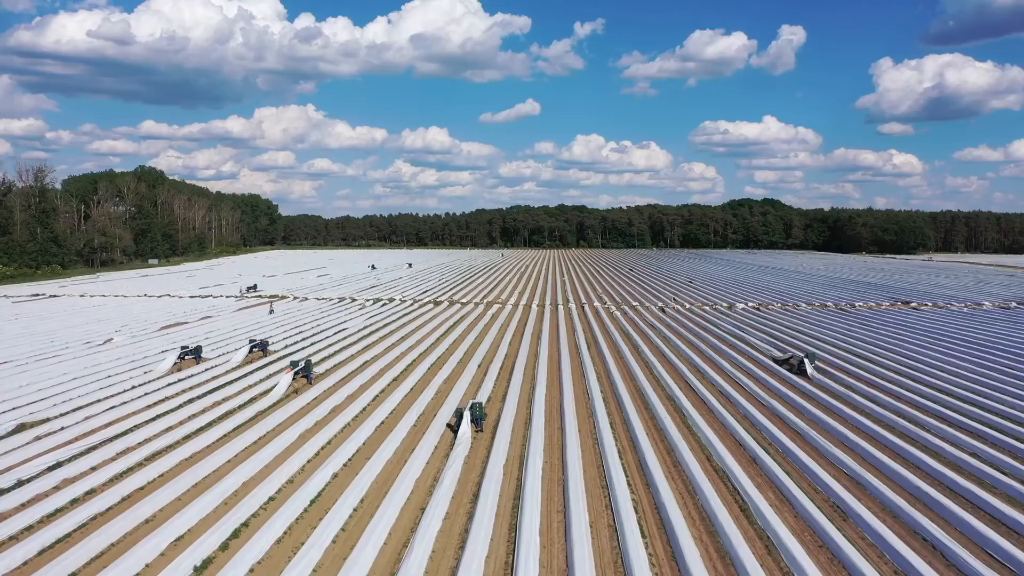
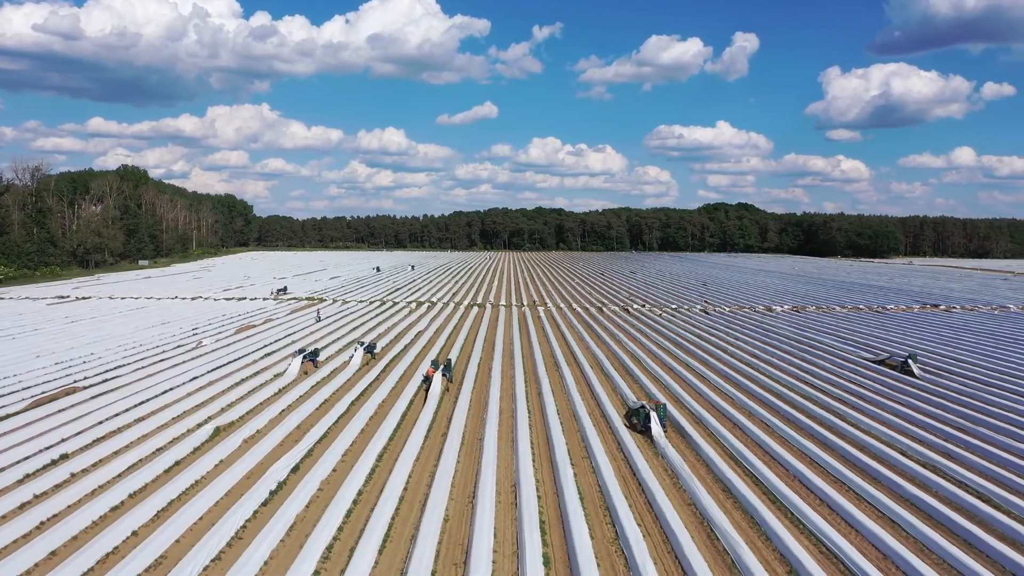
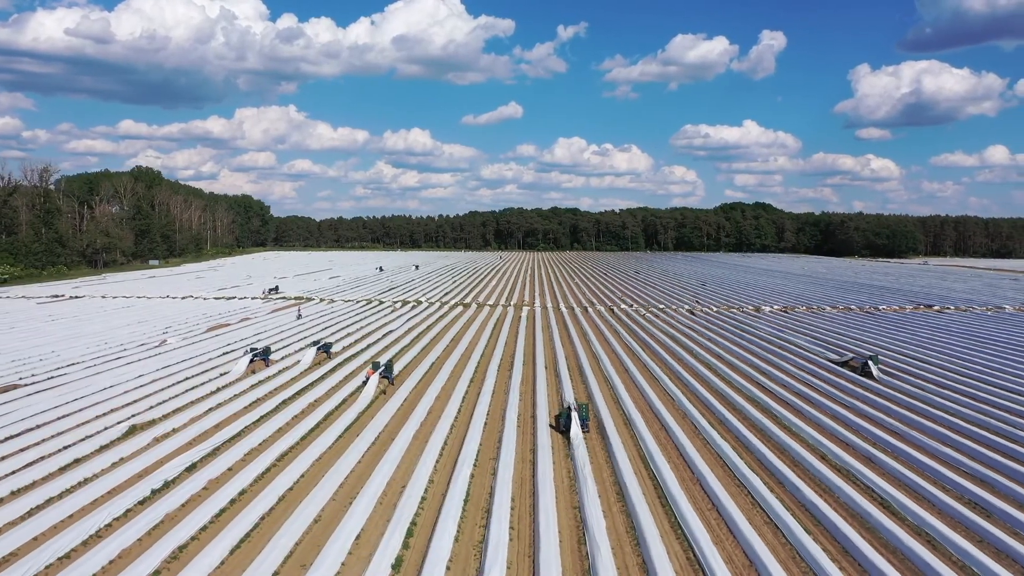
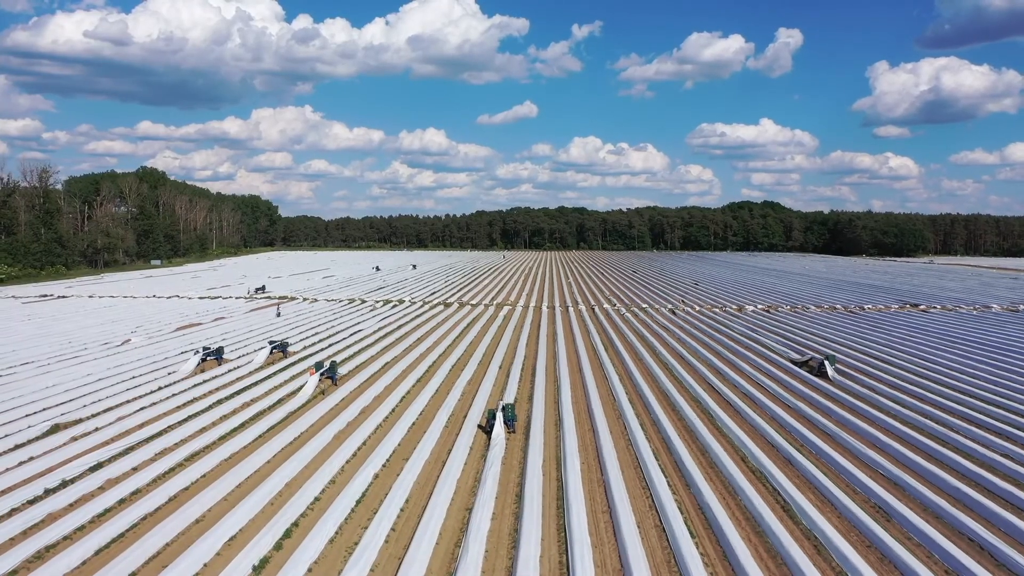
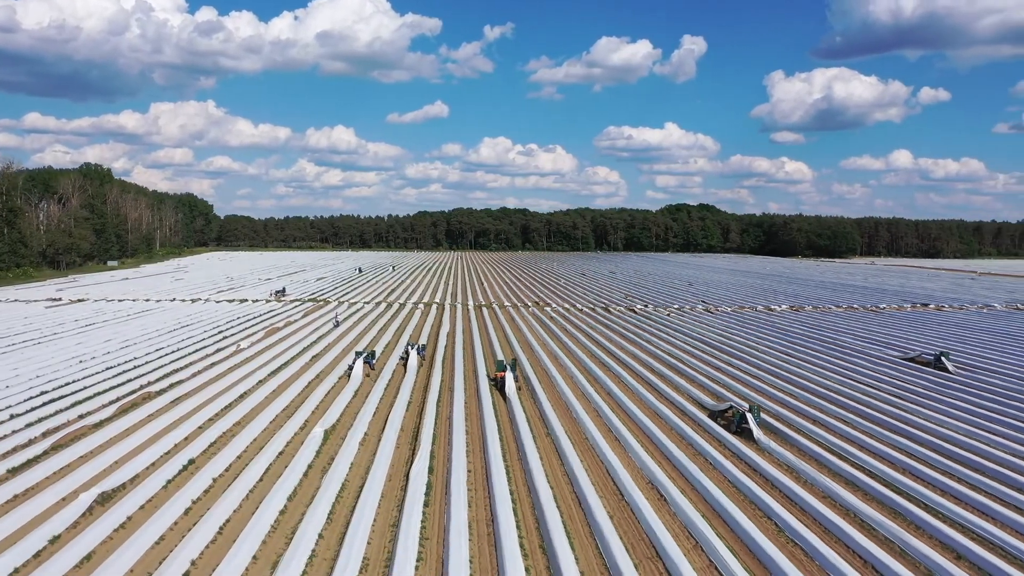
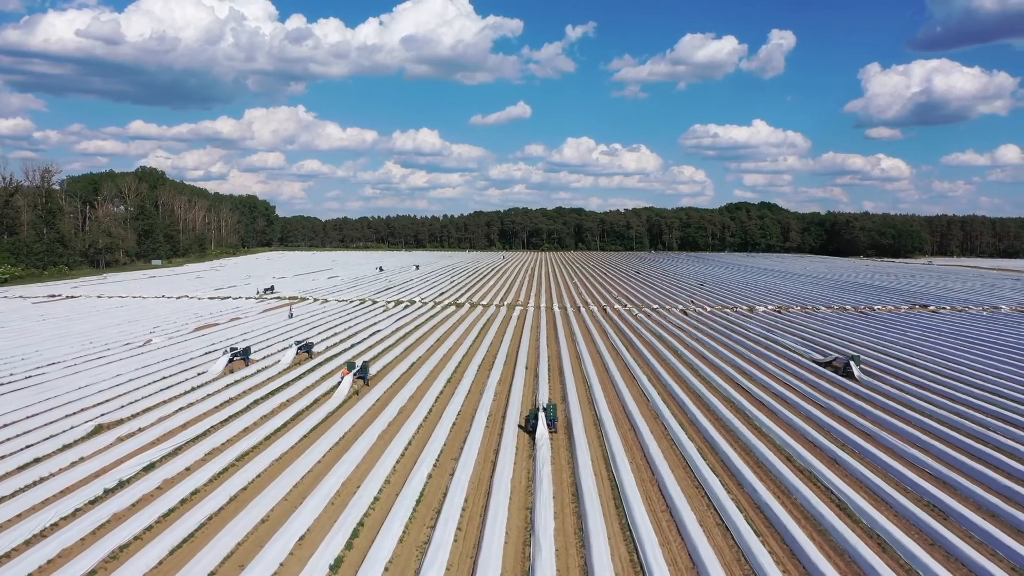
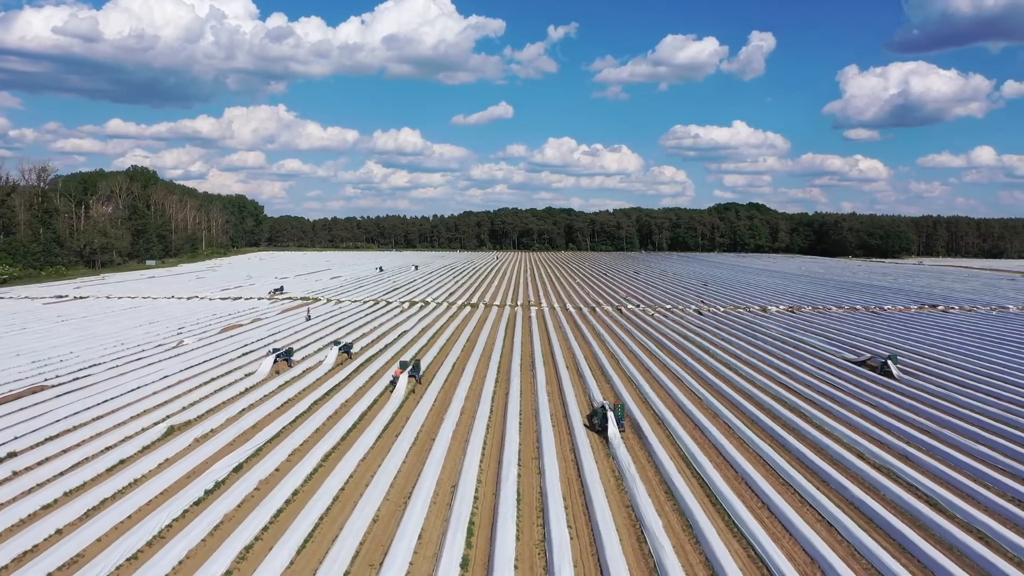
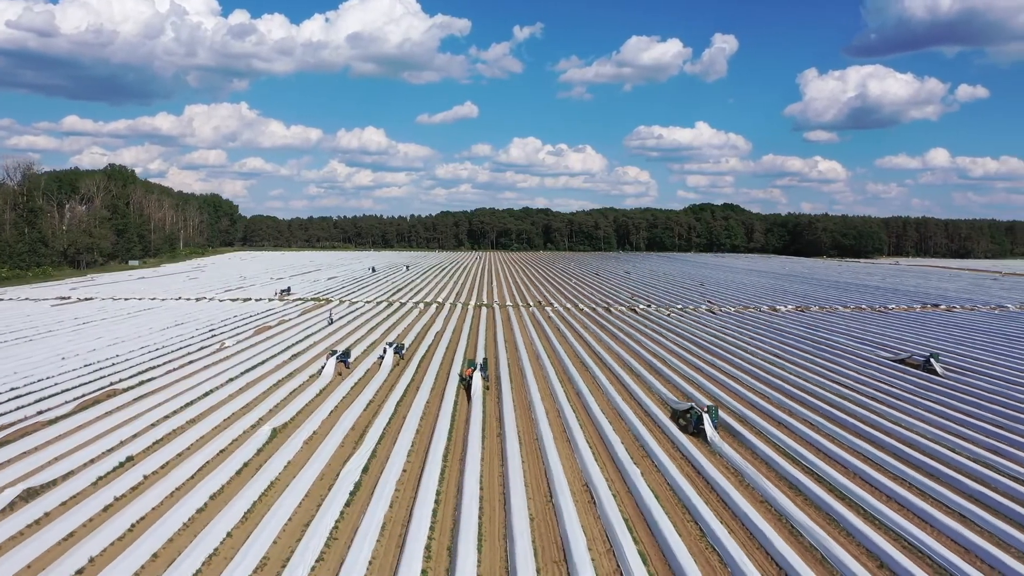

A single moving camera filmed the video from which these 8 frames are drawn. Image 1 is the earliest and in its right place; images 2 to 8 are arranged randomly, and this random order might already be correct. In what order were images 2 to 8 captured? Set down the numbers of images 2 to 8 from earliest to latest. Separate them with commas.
4, 6, 3, 7, 2, 8, 5
